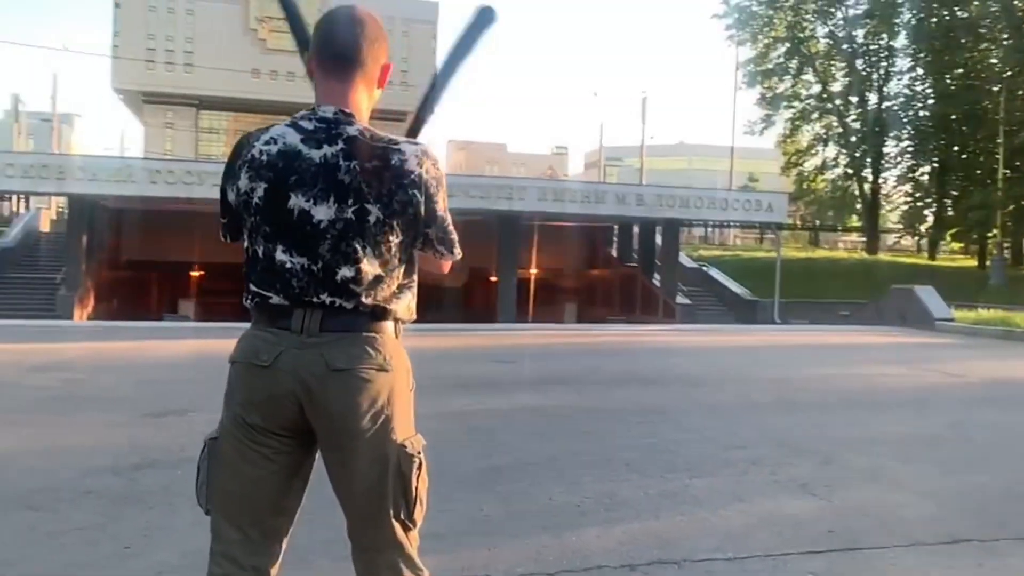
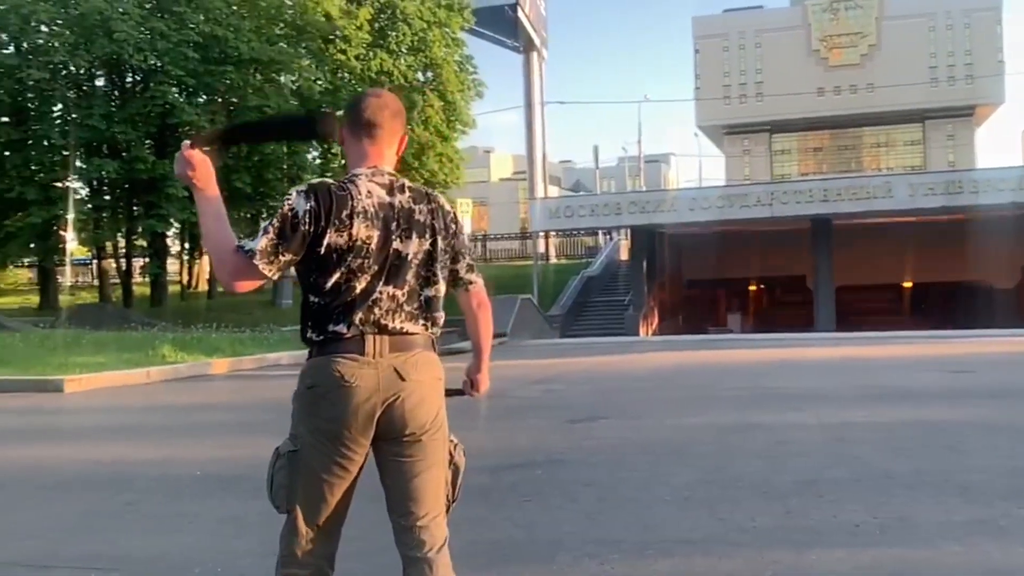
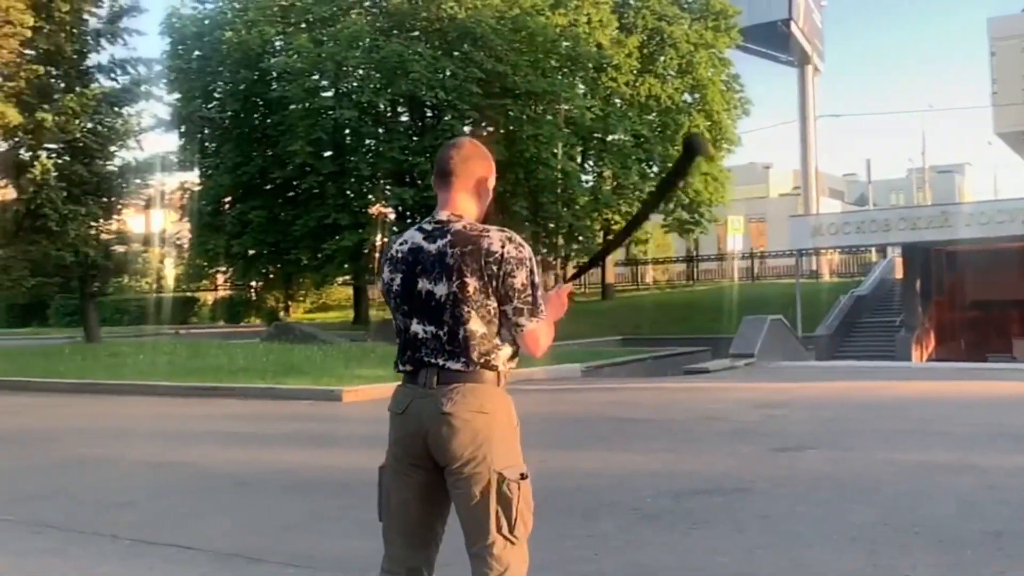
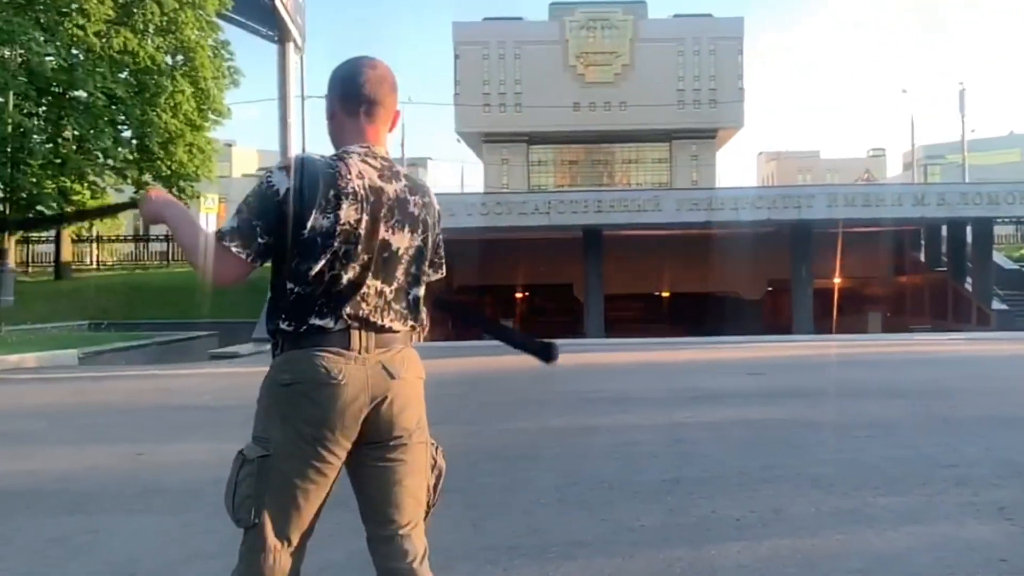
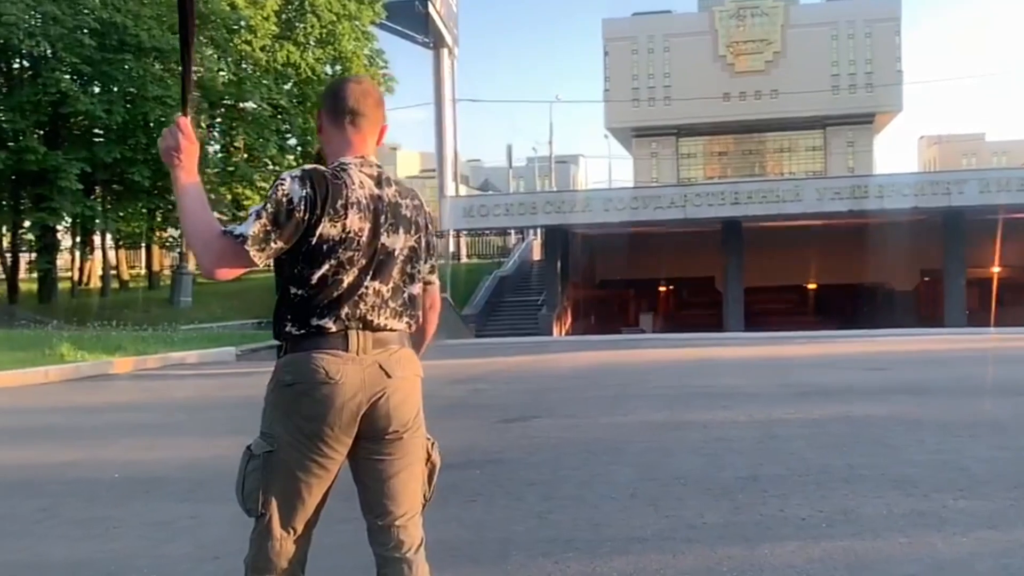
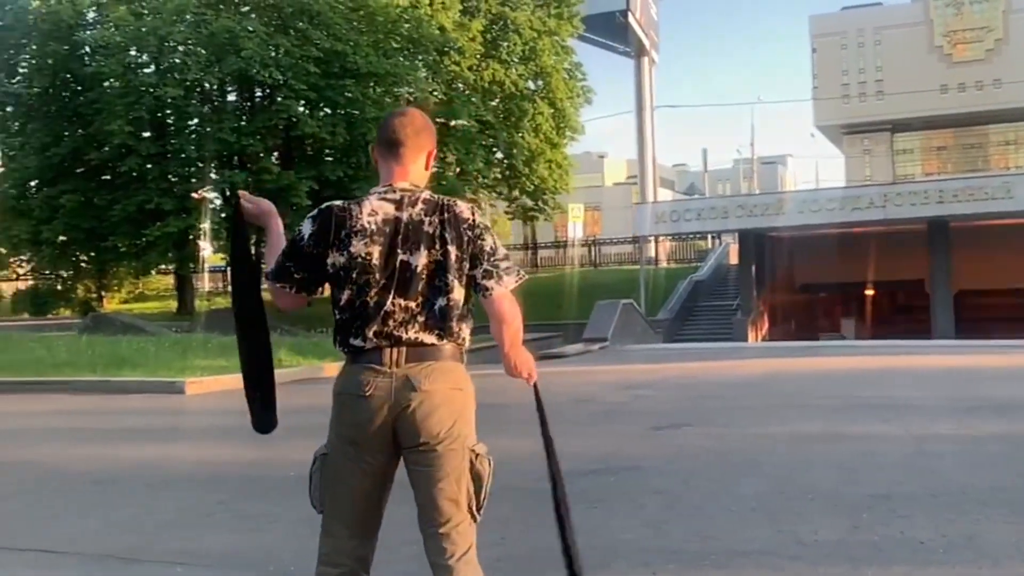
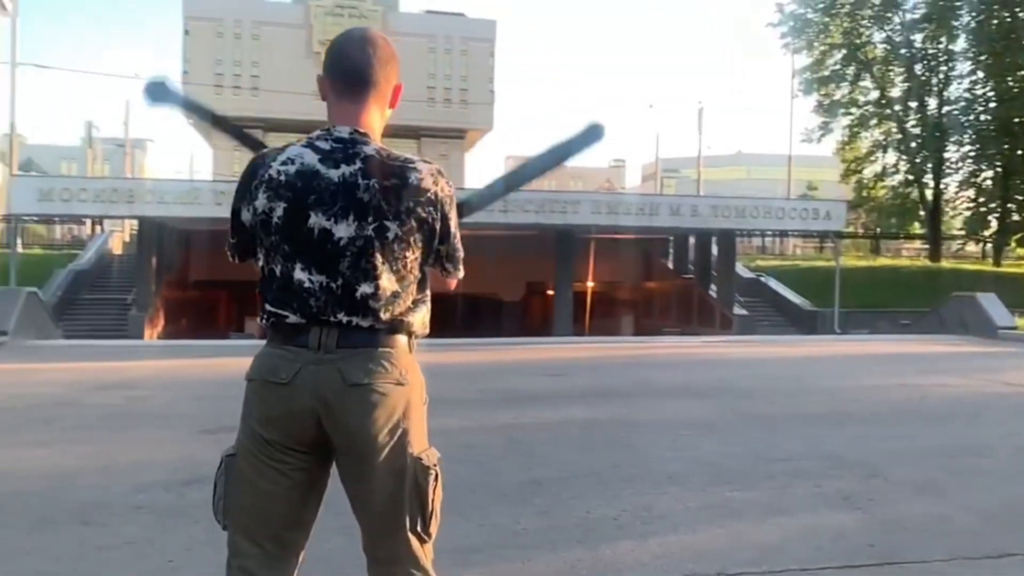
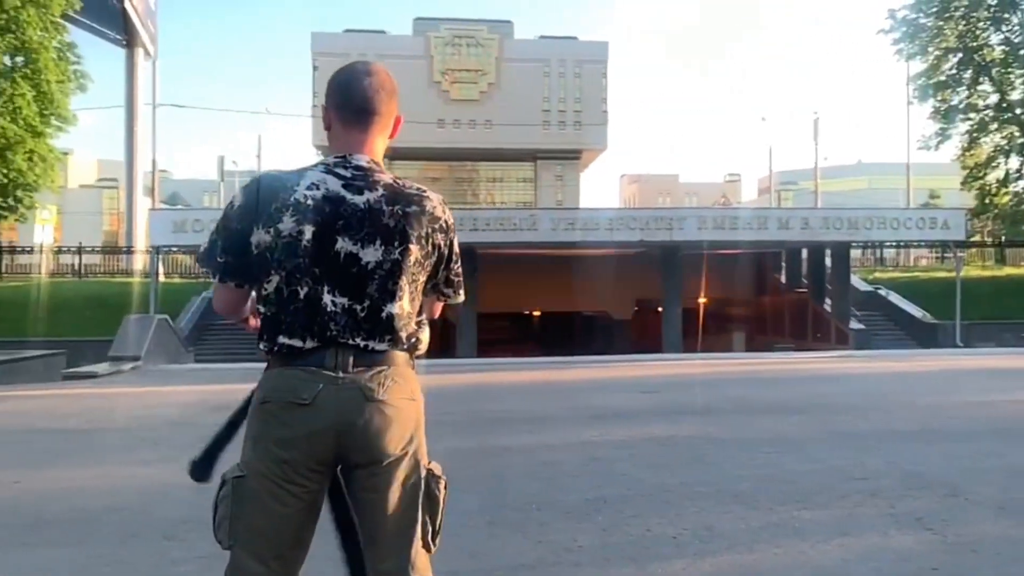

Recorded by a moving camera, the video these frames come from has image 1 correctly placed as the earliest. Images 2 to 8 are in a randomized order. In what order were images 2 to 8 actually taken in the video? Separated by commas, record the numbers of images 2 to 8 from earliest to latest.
7, 8, 4, 5, 2, 6, 3
